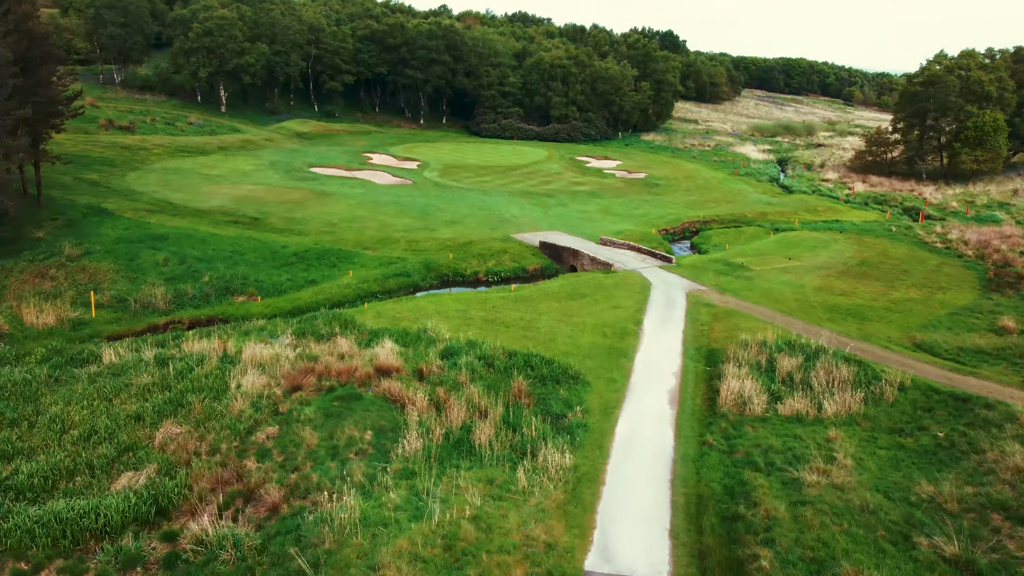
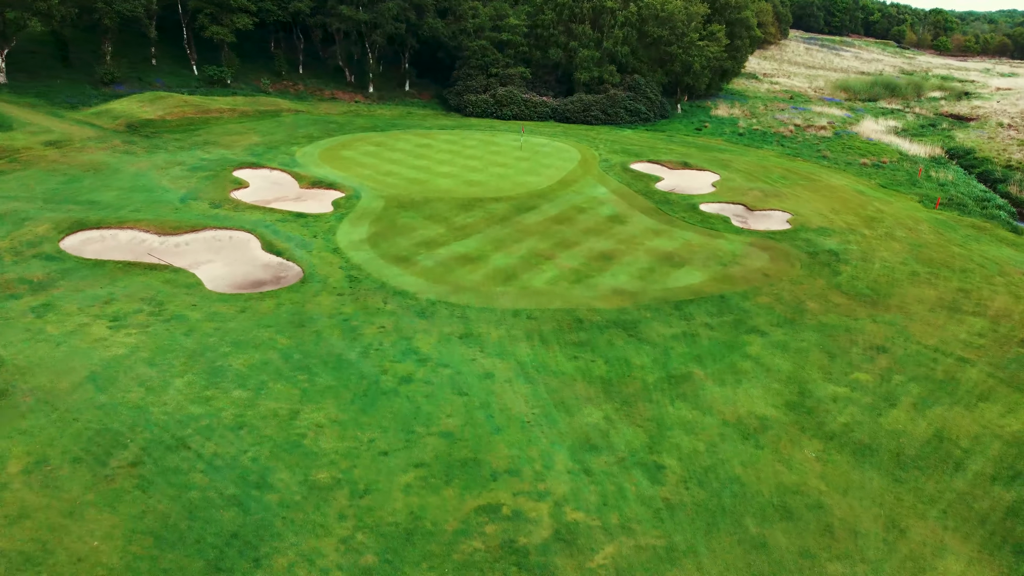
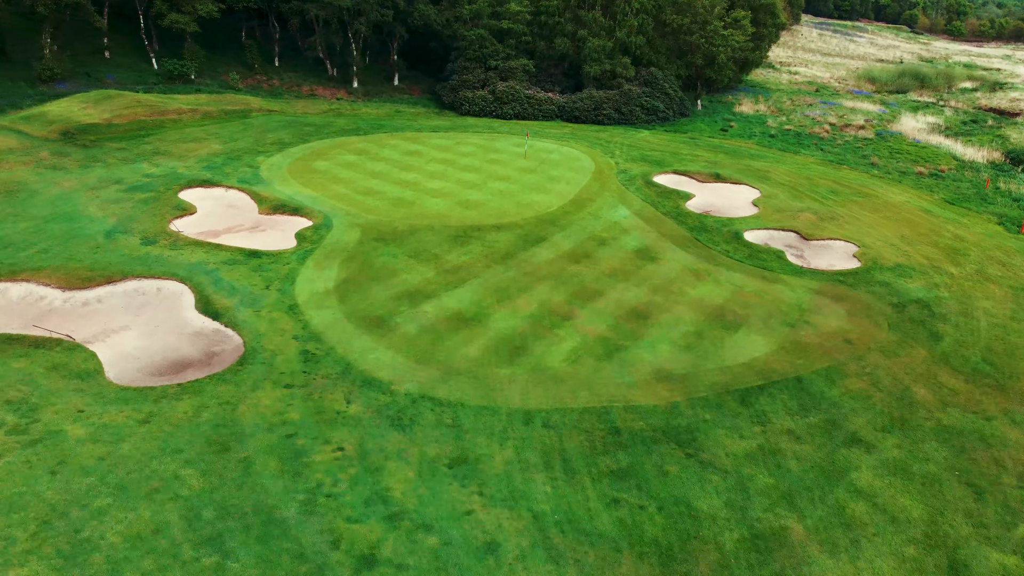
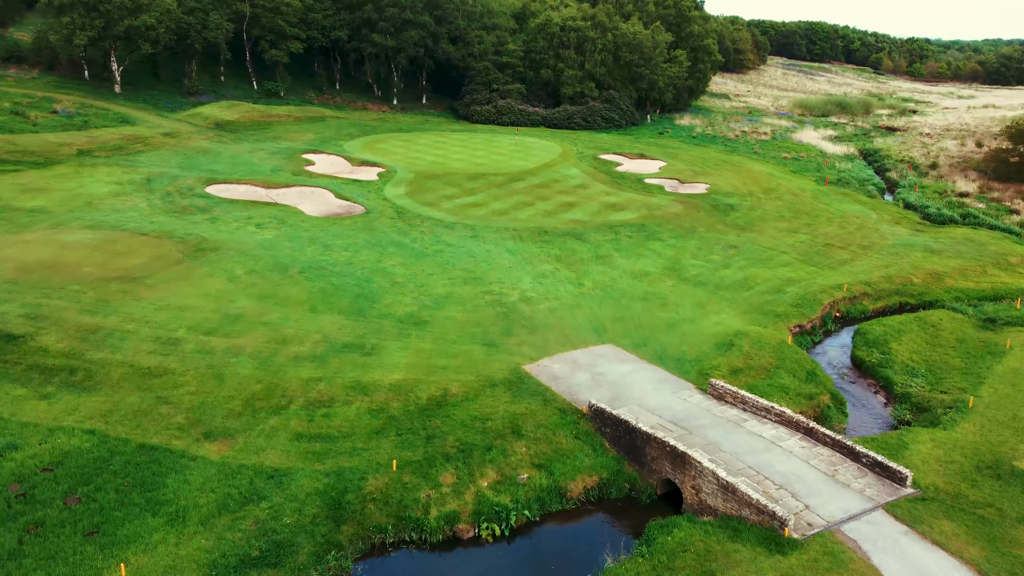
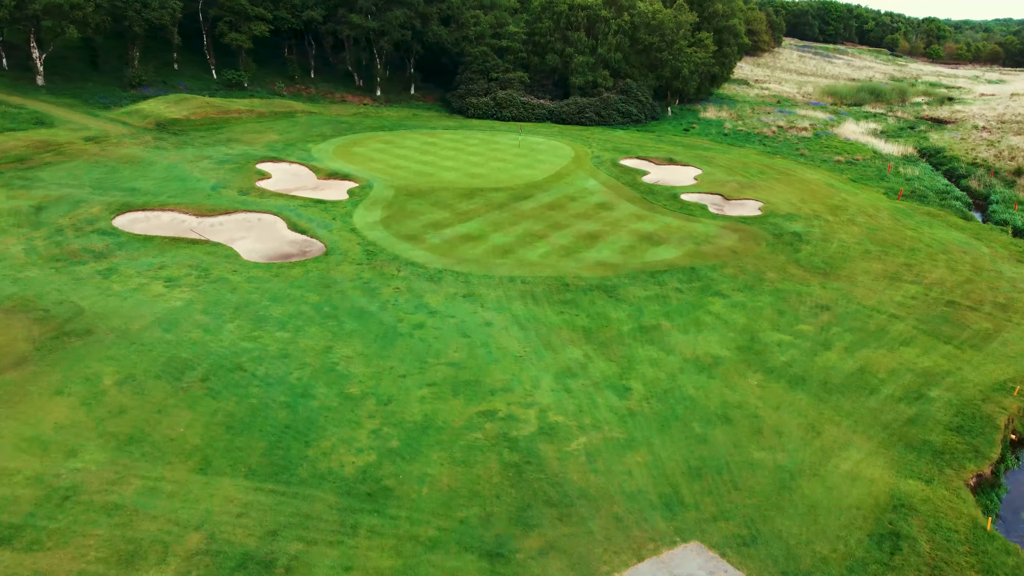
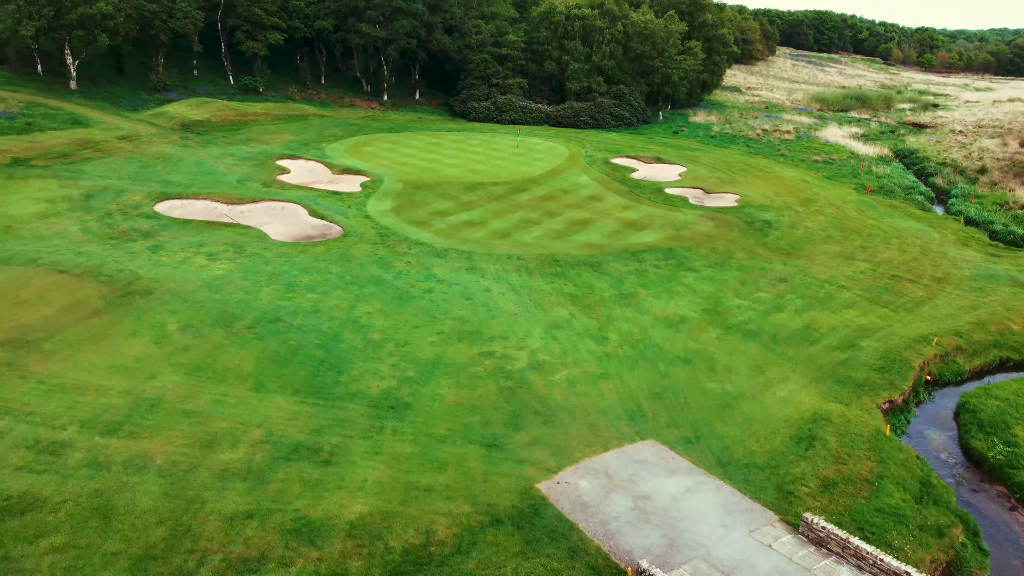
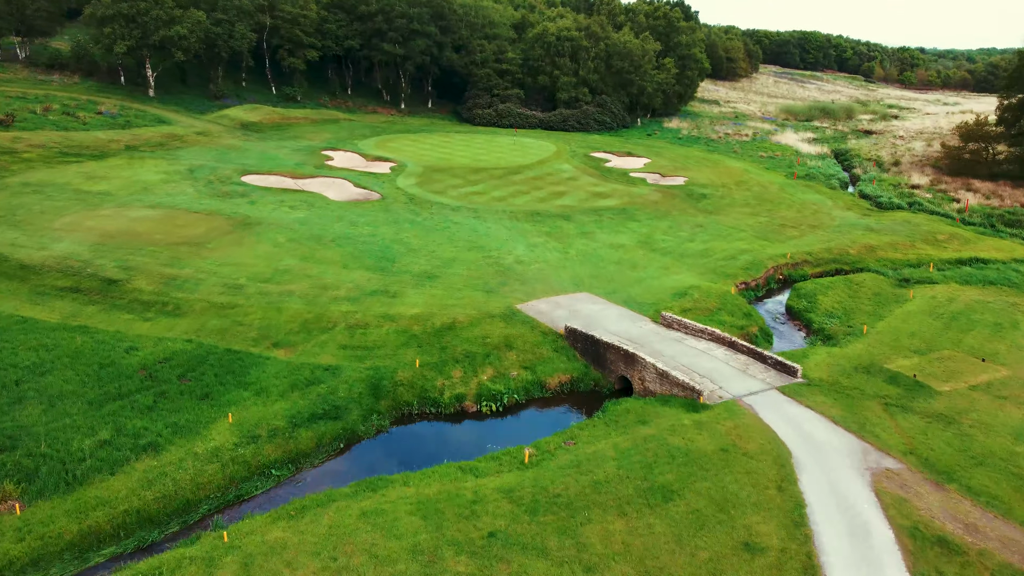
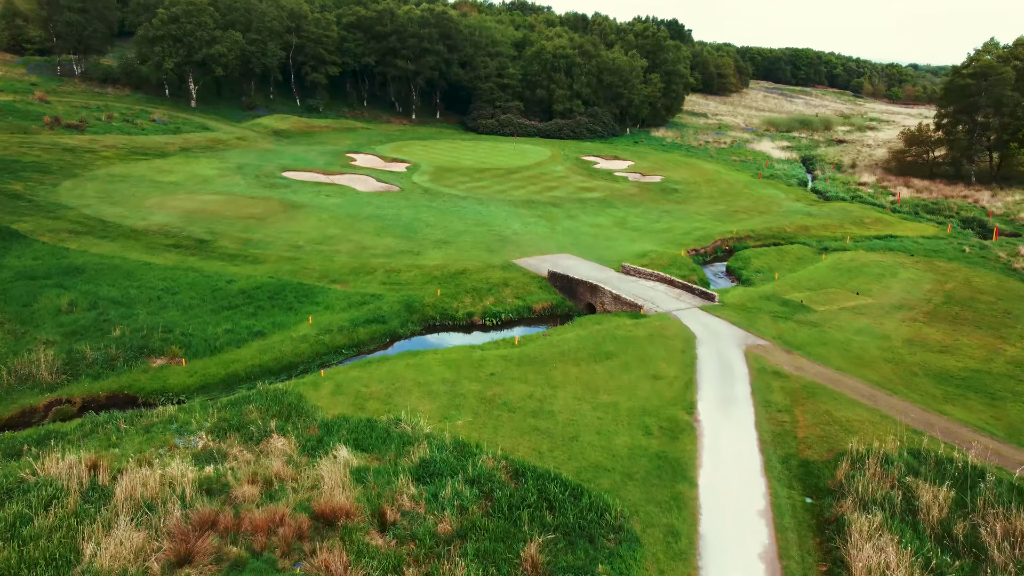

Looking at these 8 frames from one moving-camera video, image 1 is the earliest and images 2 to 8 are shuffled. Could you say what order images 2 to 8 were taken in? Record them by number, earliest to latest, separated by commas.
8, 7, 4, 6, 5, 2, 3
